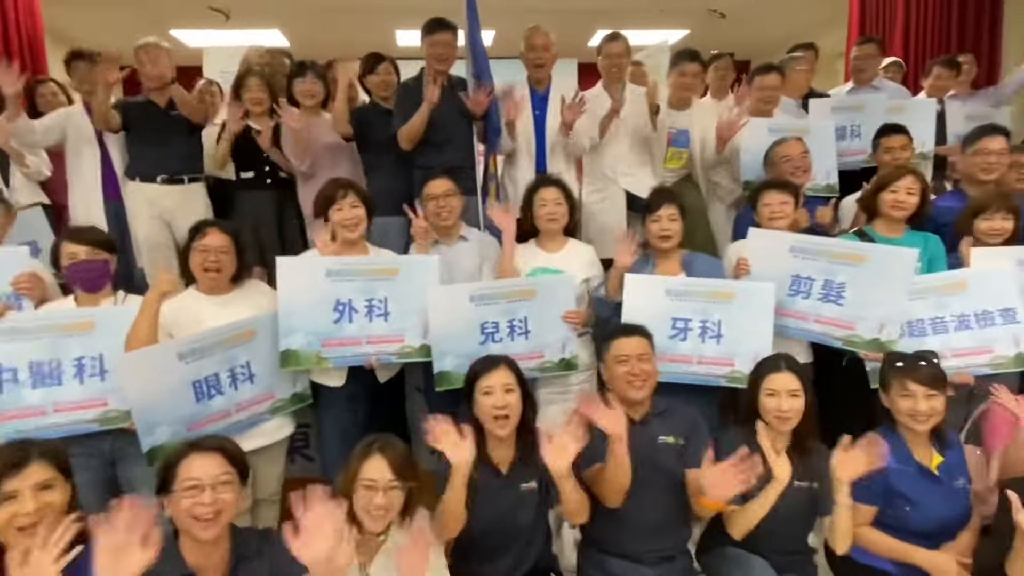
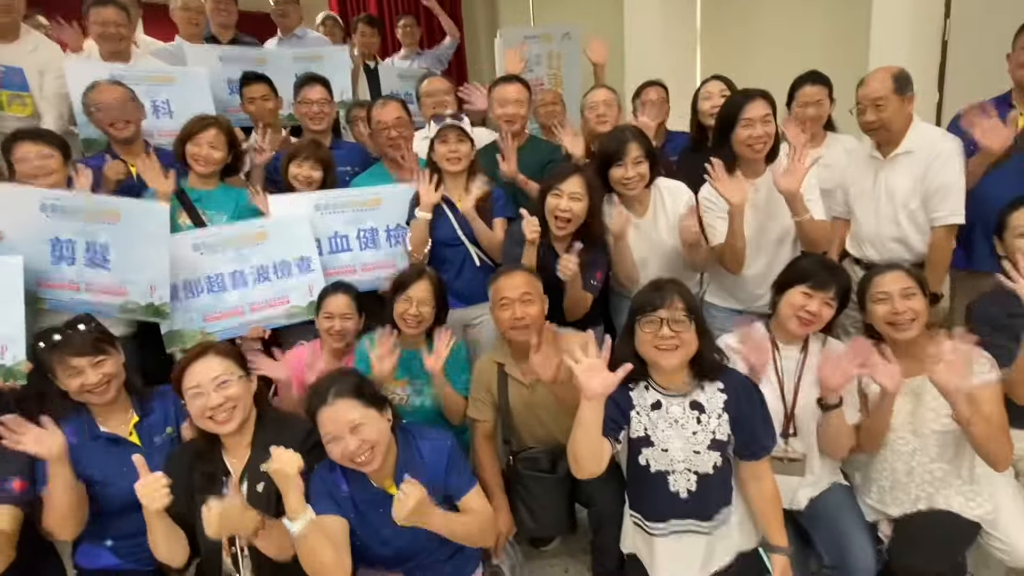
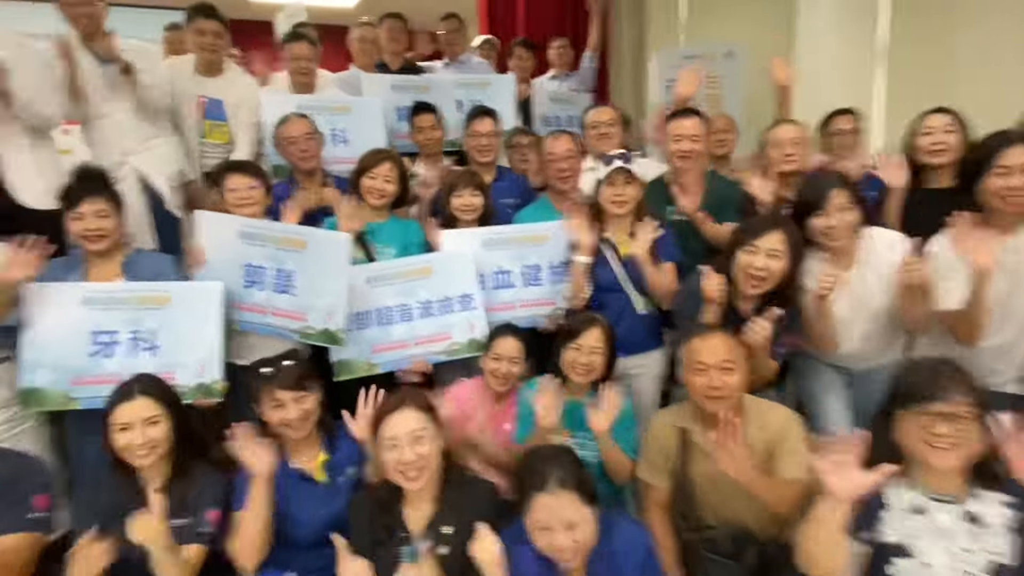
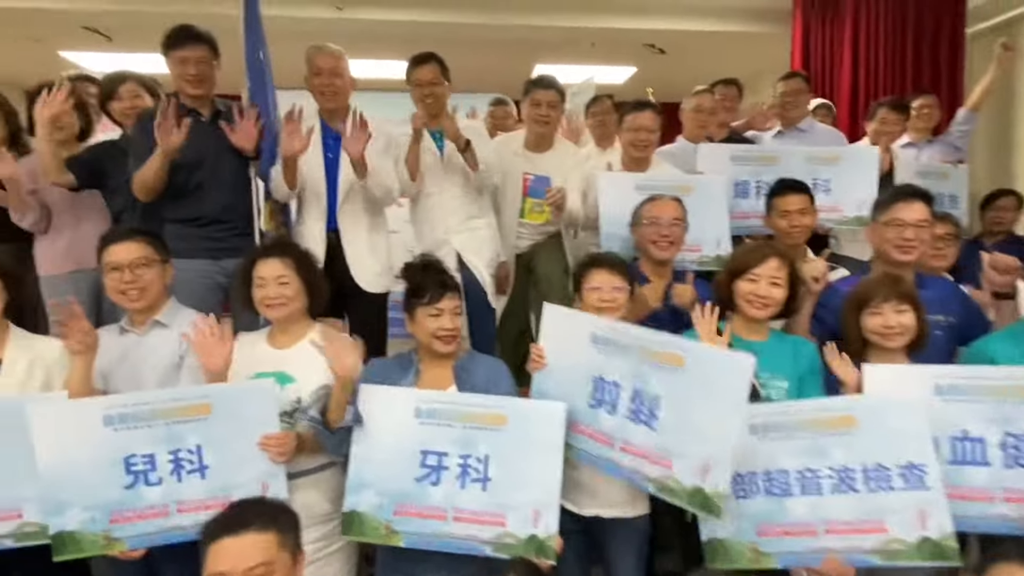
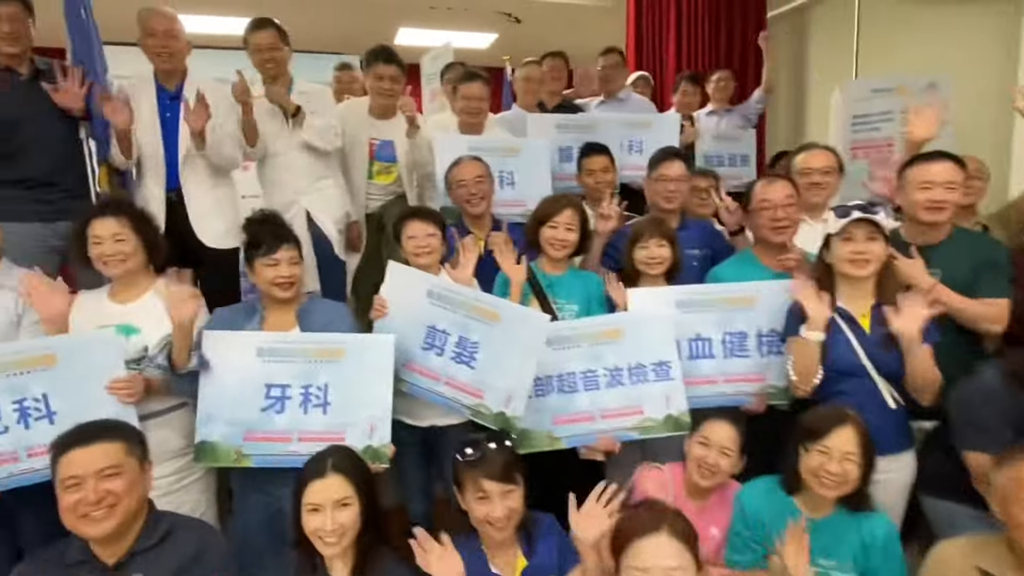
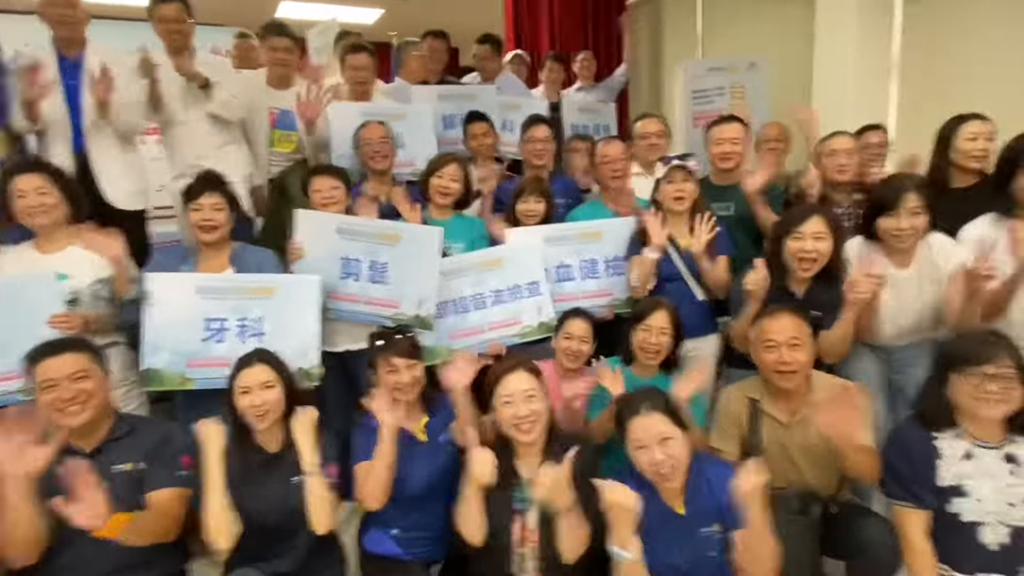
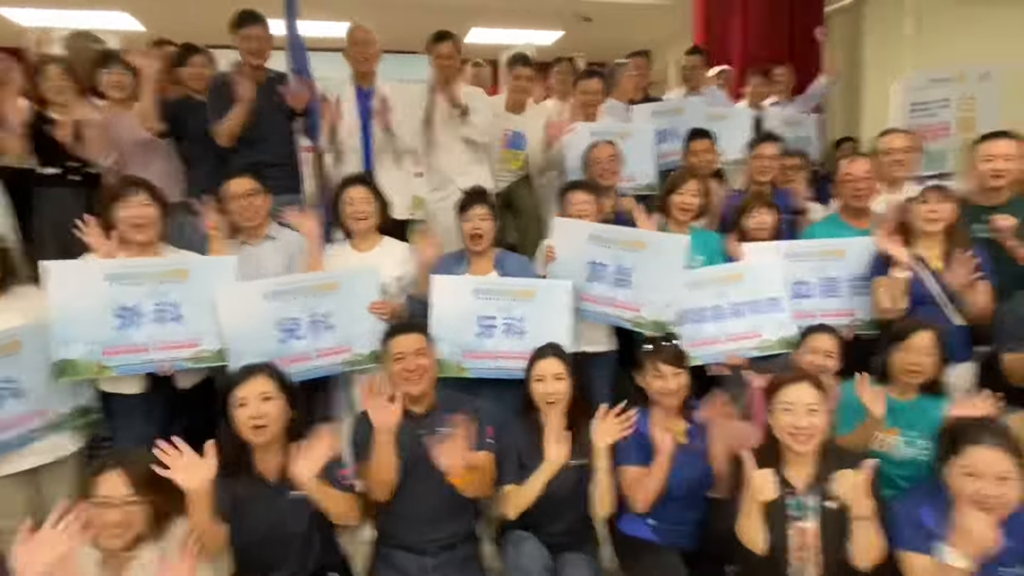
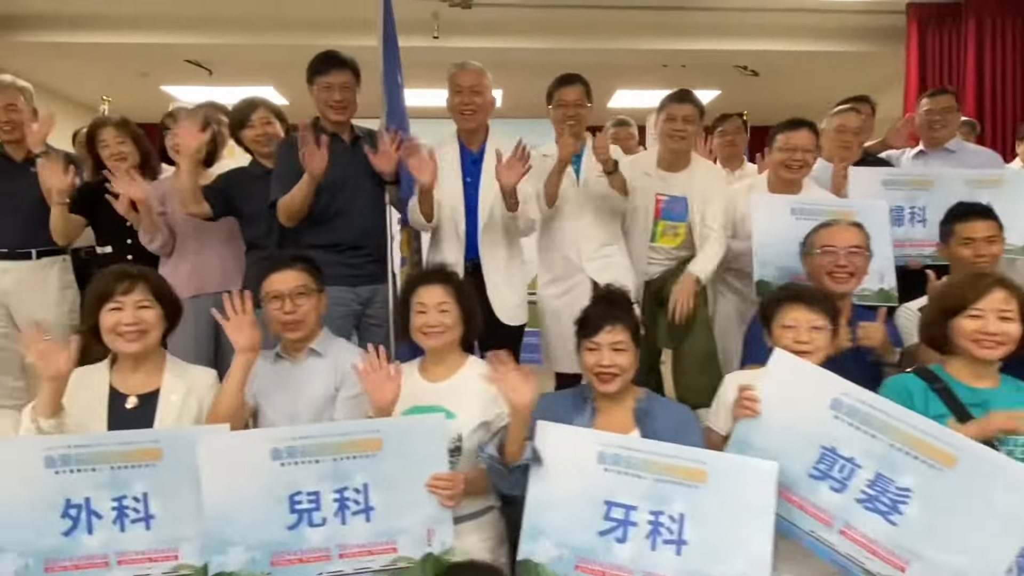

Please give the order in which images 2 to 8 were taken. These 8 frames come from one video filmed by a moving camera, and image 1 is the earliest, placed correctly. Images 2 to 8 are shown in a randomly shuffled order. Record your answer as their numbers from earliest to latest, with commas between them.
7, 6, 2, 3, 5, 4, 8
